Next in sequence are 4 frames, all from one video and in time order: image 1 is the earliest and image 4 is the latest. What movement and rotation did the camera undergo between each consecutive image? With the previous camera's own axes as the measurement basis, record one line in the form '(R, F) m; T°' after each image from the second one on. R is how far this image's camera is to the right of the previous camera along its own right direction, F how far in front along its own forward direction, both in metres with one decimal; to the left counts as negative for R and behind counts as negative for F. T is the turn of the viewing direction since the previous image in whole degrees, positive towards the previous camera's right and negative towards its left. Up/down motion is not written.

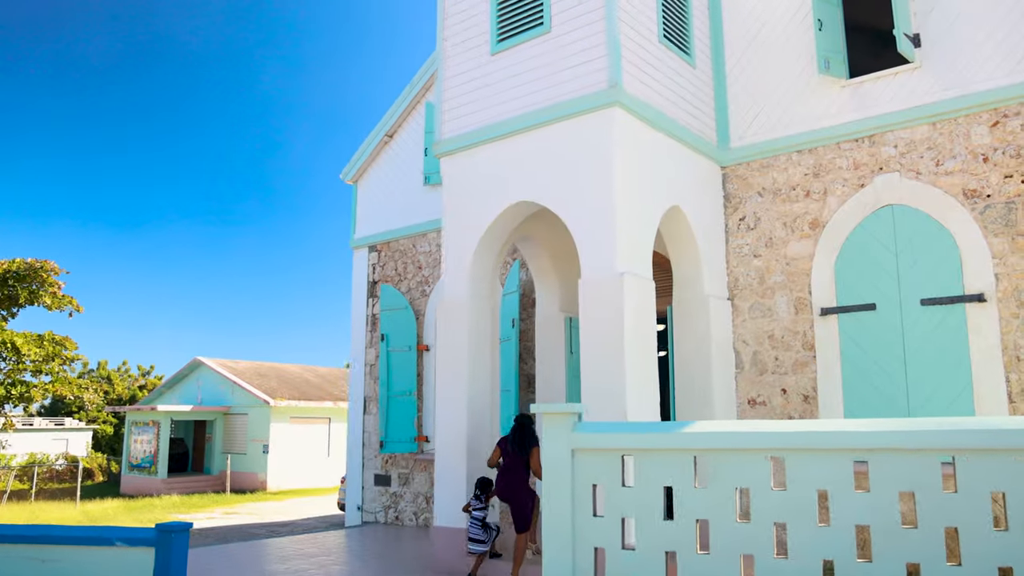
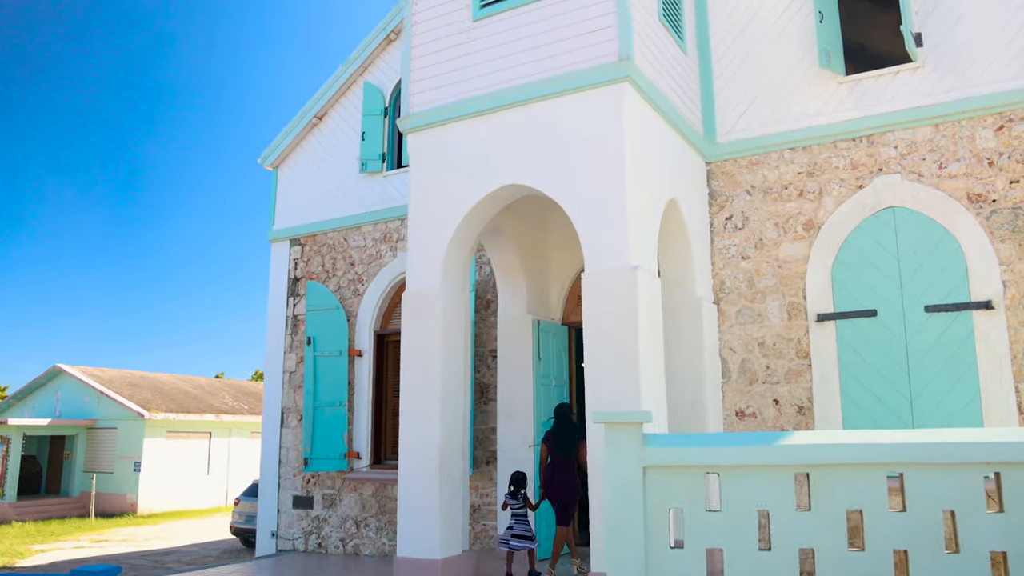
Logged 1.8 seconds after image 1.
(-0.9, +0.9) m; +9°
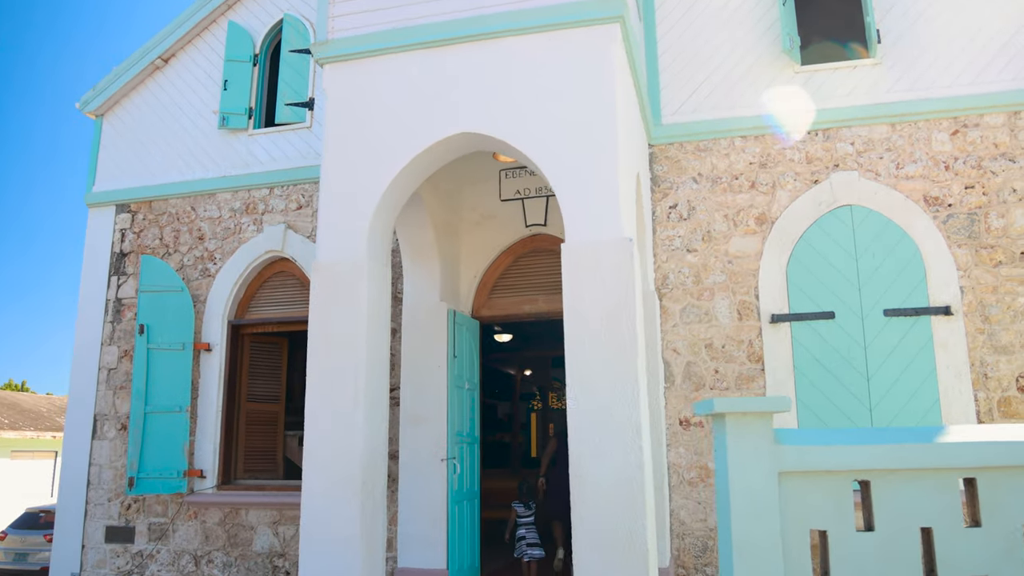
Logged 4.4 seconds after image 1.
(-1.0, +1.3) m; +15°
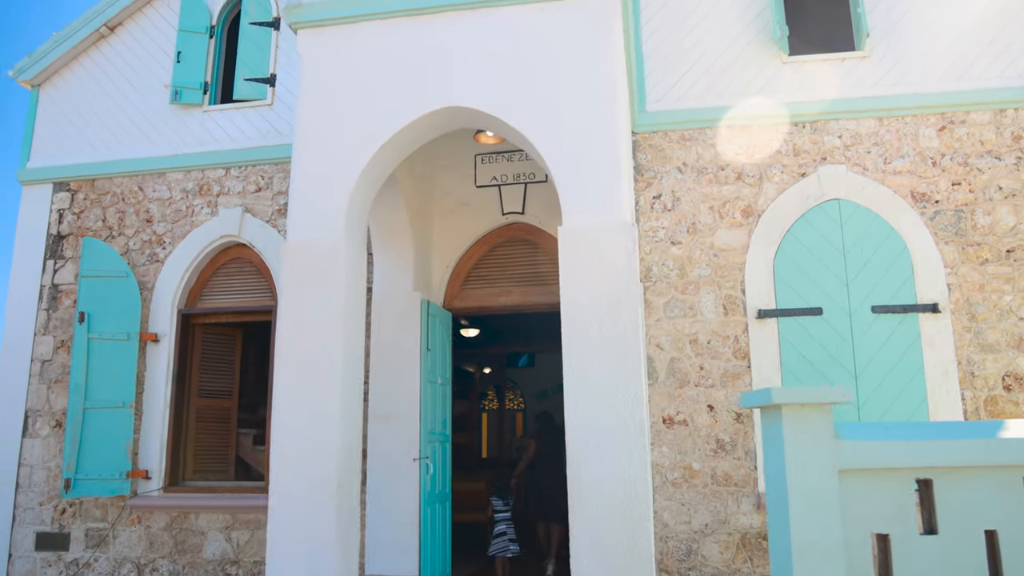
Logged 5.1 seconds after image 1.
(-0.3, +0.3) m; +4°
